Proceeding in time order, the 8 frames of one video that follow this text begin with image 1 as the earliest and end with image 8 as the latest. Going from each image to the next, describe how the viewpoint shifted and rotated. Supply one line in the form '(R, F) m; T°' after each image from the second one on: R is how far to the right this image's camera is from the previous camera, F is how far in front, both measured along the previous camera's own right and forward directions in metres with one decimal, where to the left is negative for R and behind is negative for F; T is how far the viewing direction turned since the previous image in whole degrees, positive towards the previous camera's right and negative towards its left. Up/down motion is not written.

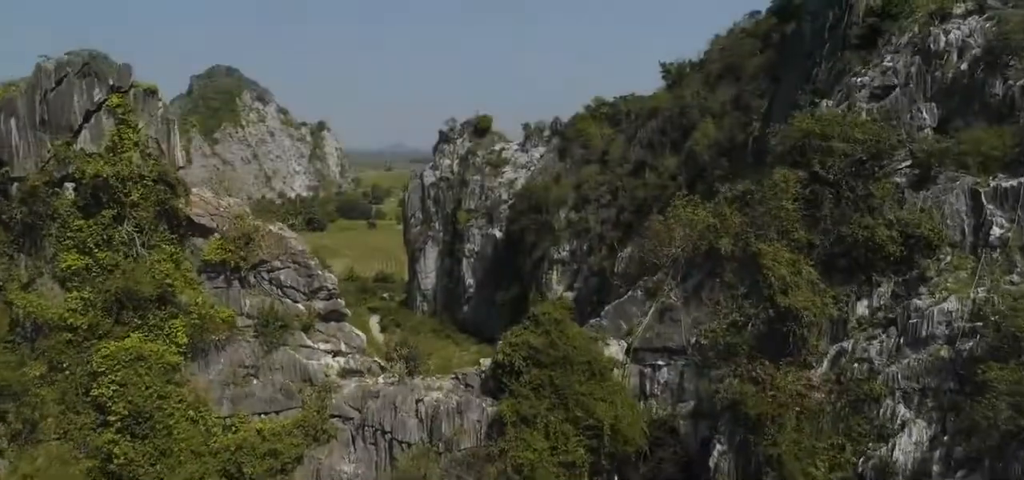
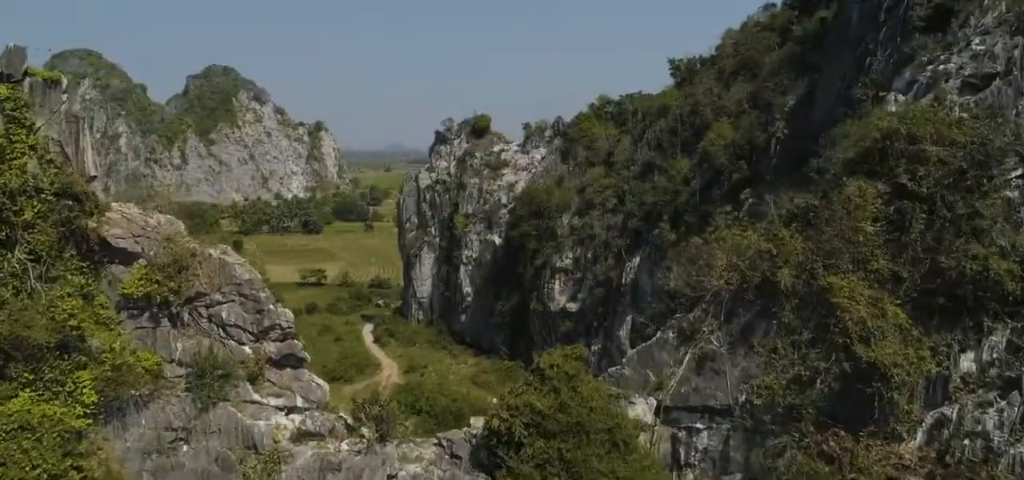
(0.0, +2.4) m; 0°
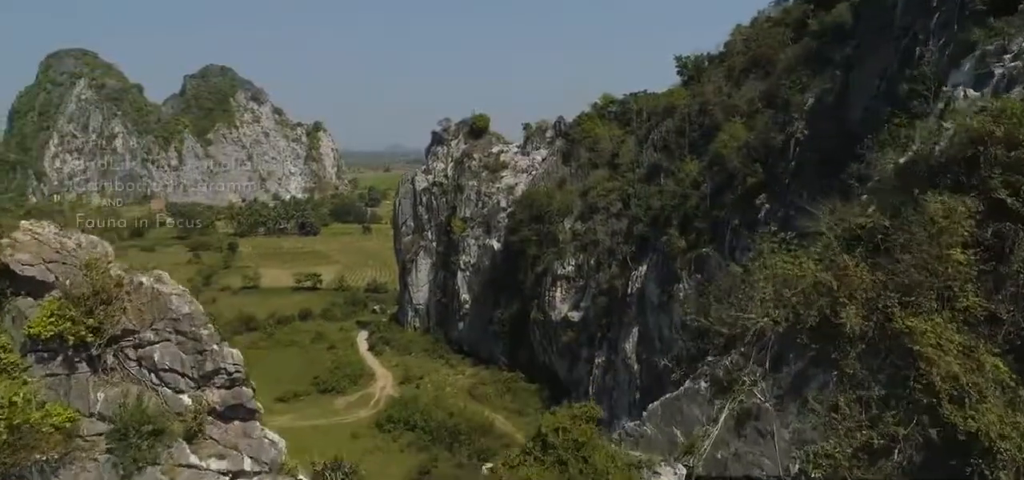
(0.0, +1.8) m; 0°
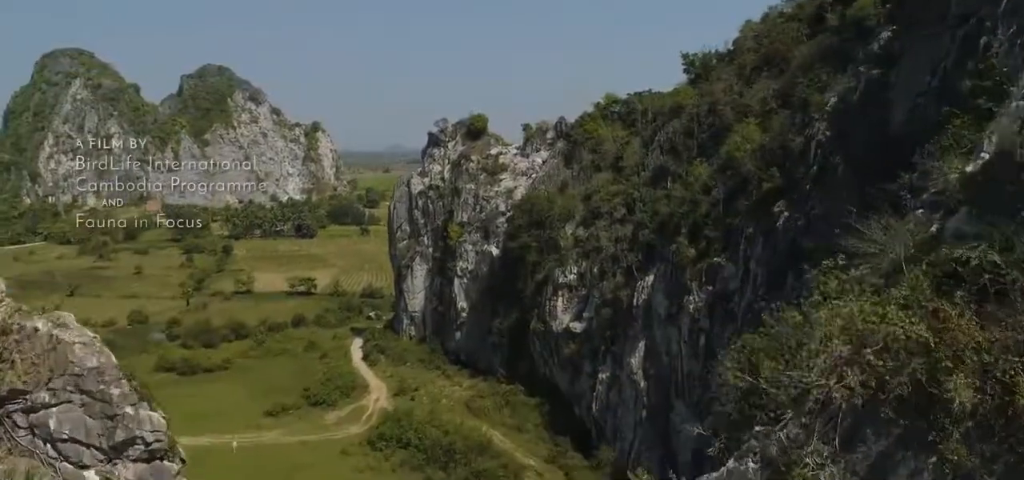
(0.0, +1.7) m; 0°
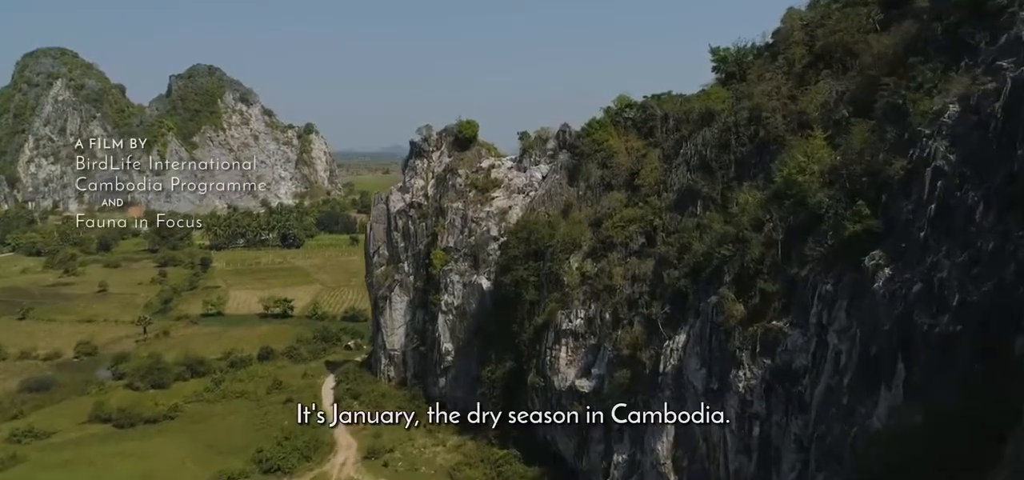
(+0.3, +6.4) m; 0°
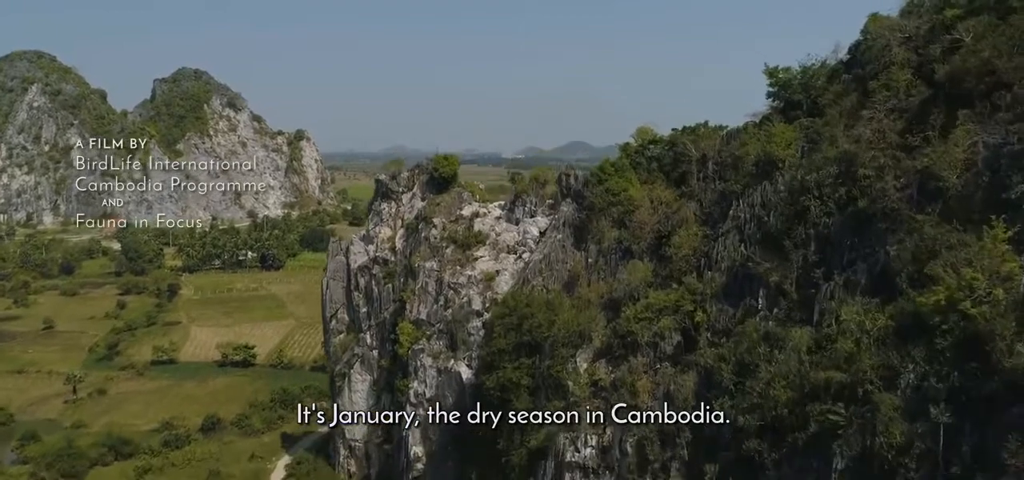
(+0.4, +7.8) m; 0°
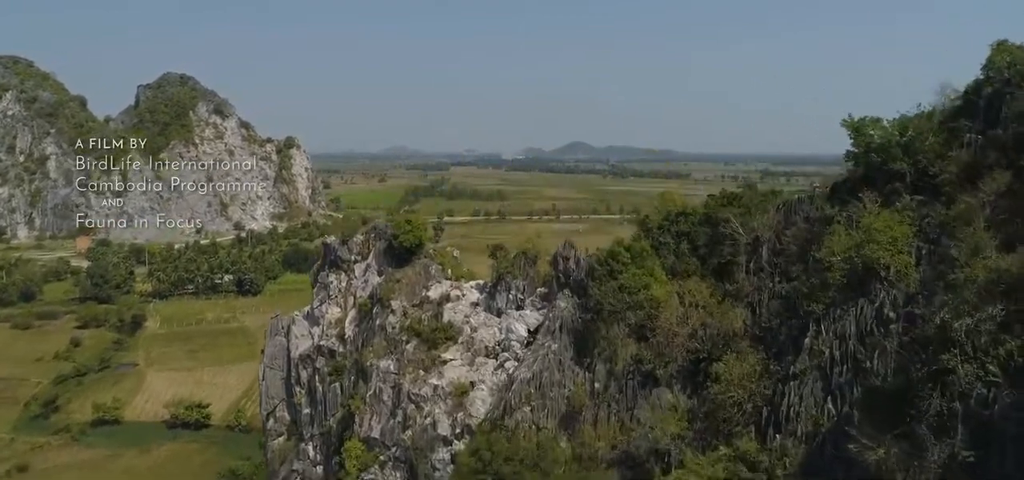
(+0.4, +6.7) m; 0°
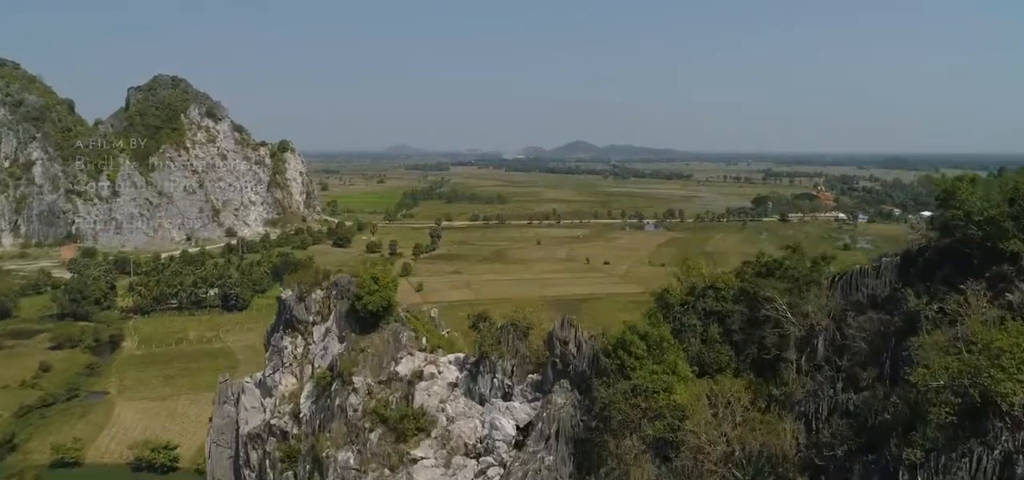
(+0.3, +3.8) m; 0°
